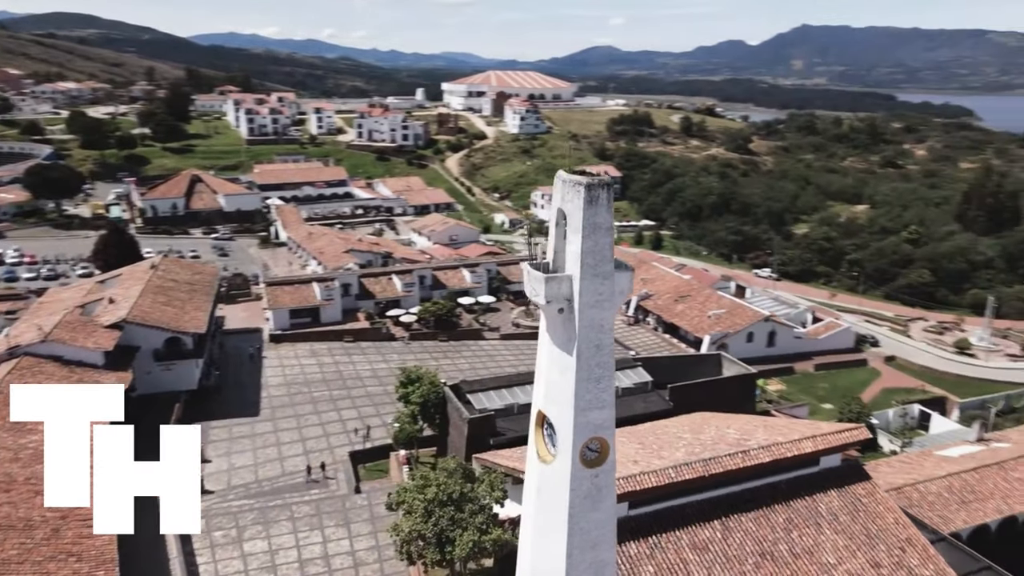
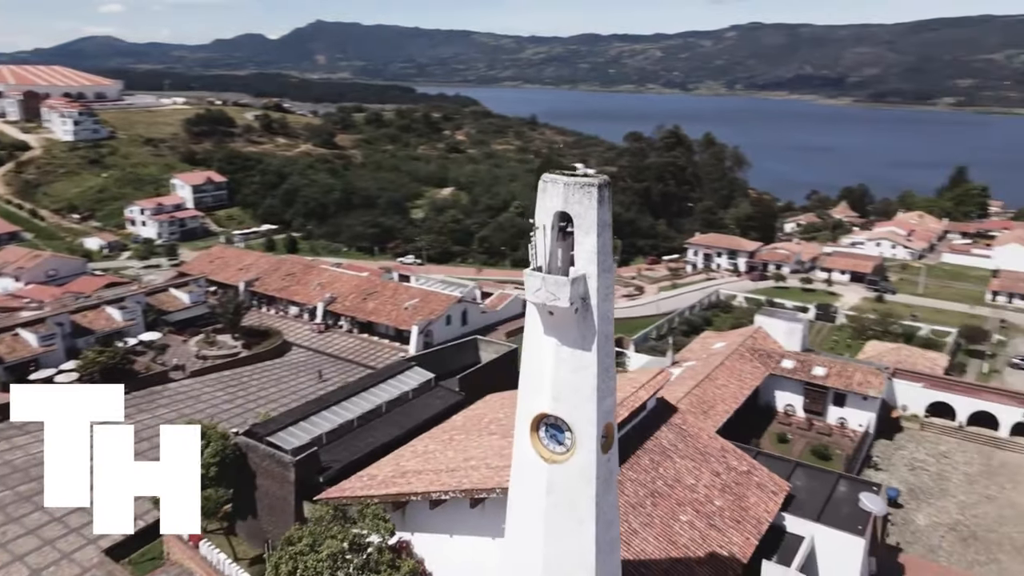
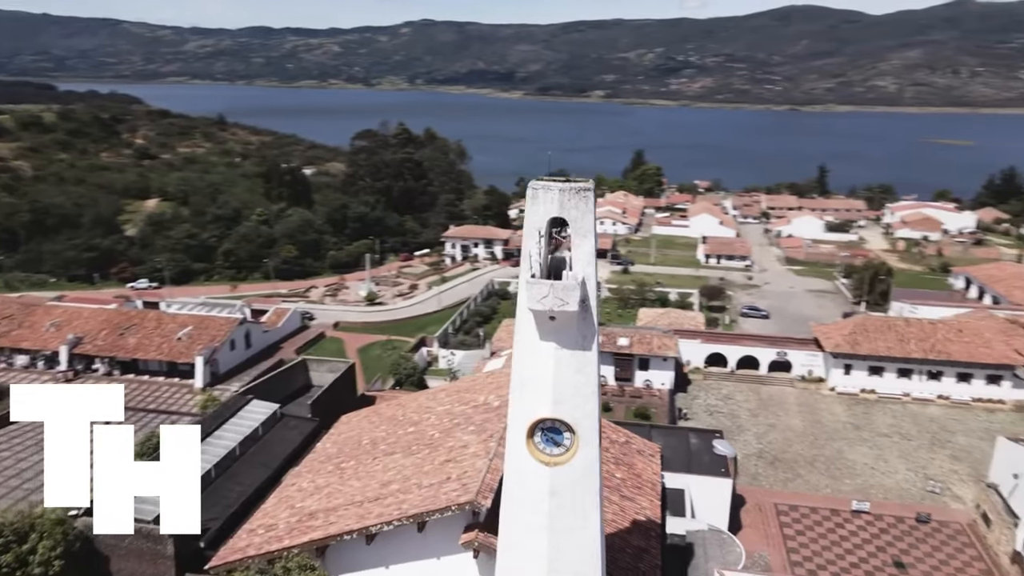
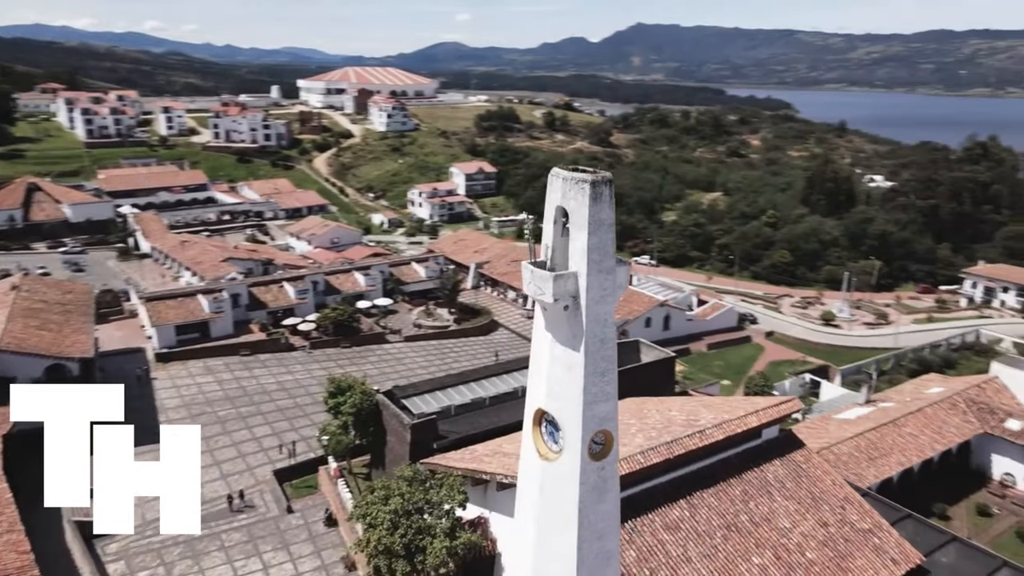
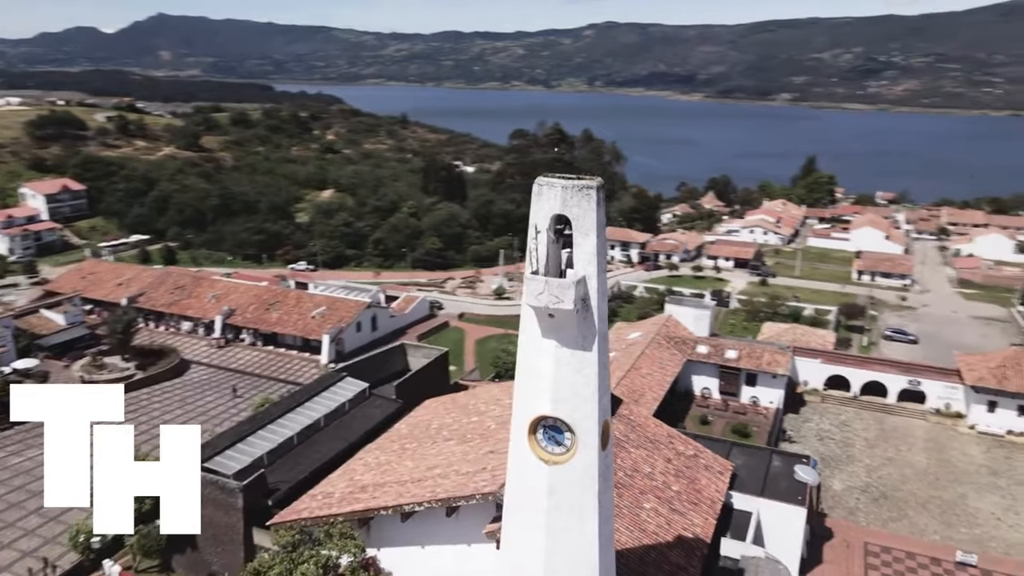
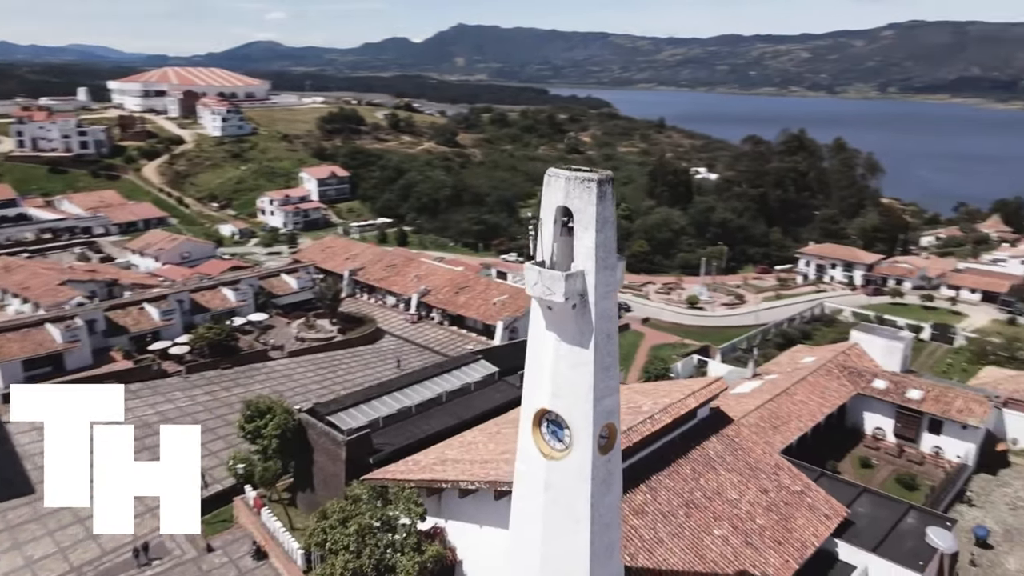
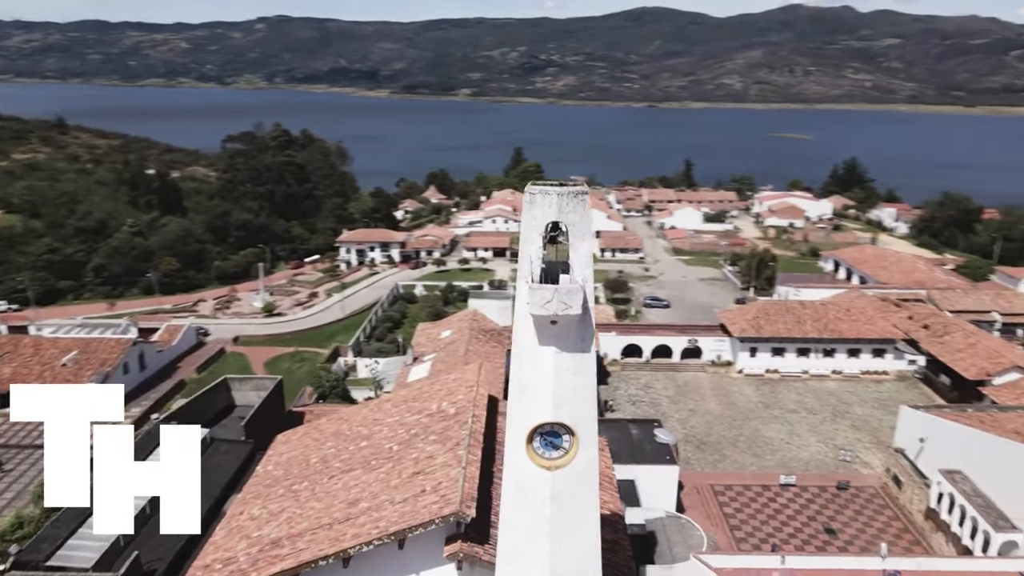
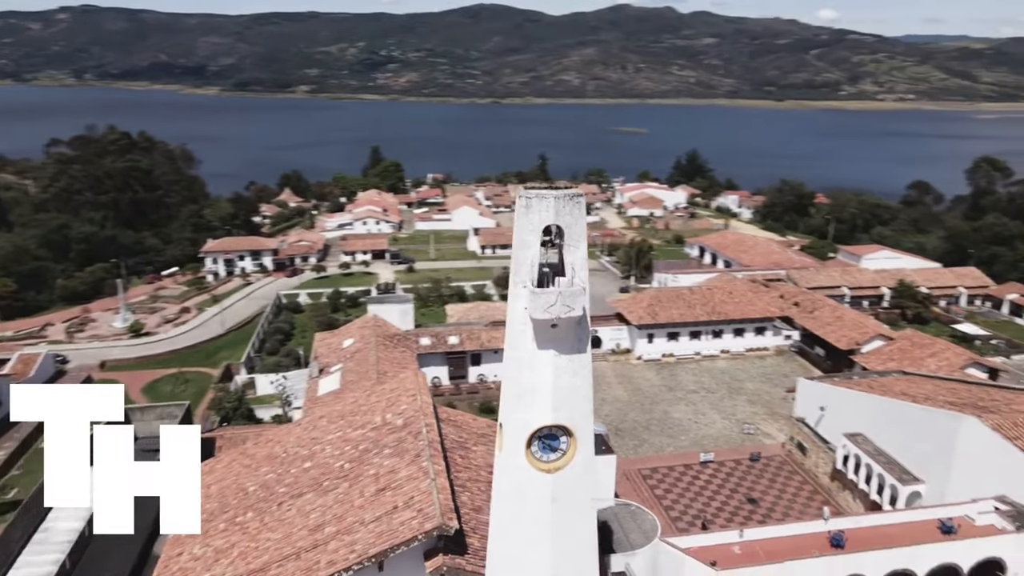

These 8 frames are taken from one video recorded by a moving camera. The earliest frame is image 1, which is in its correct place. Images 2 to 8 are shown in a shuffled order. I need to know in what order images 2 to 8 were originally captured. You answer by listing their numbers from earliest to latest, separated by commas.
4, 6, 2, 5, 3, 7, 8
